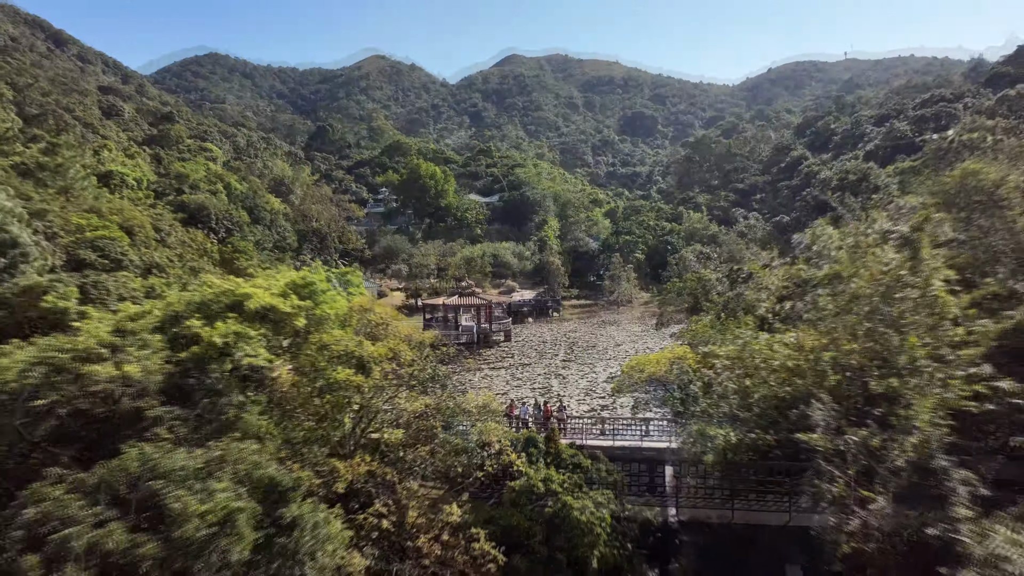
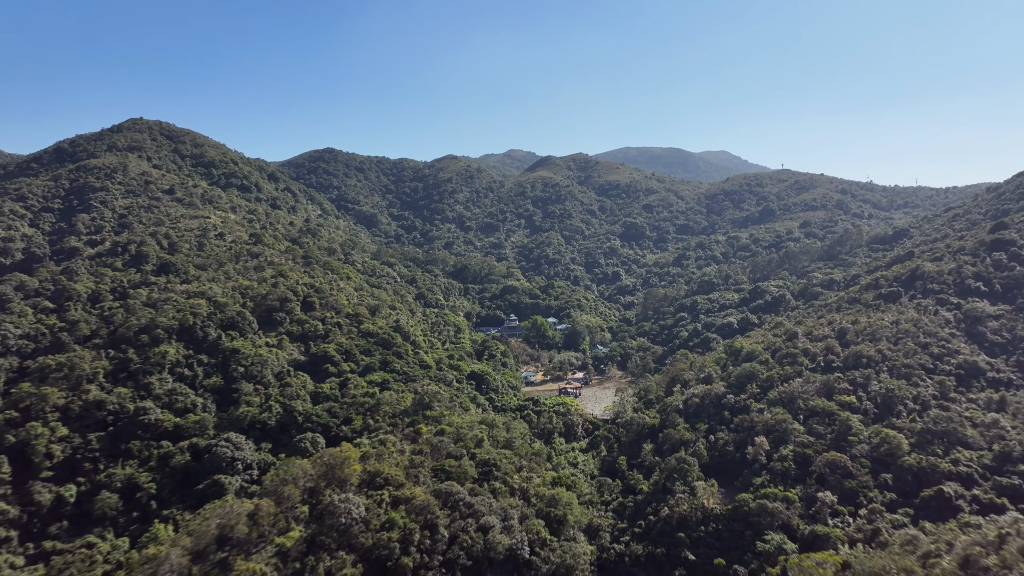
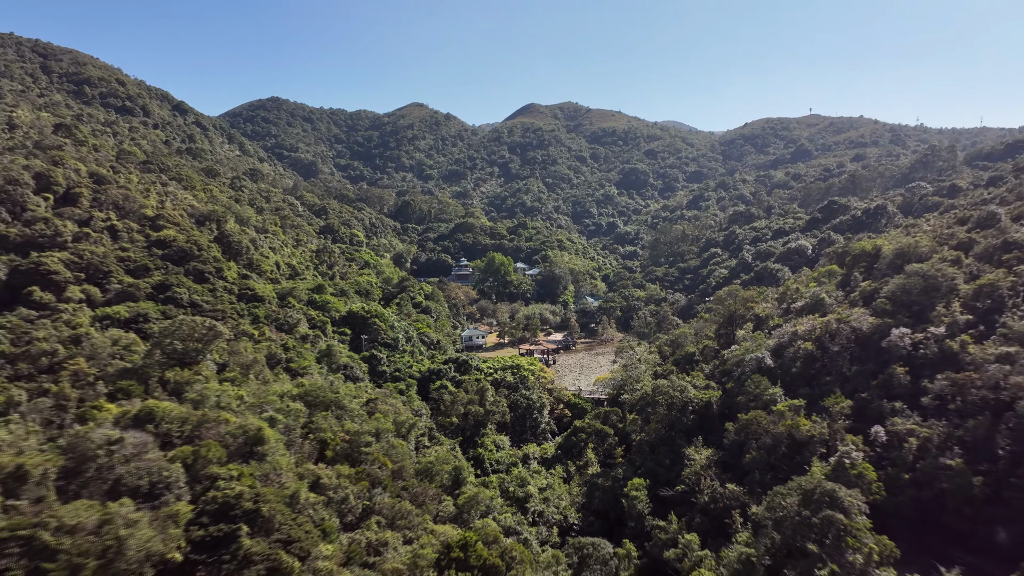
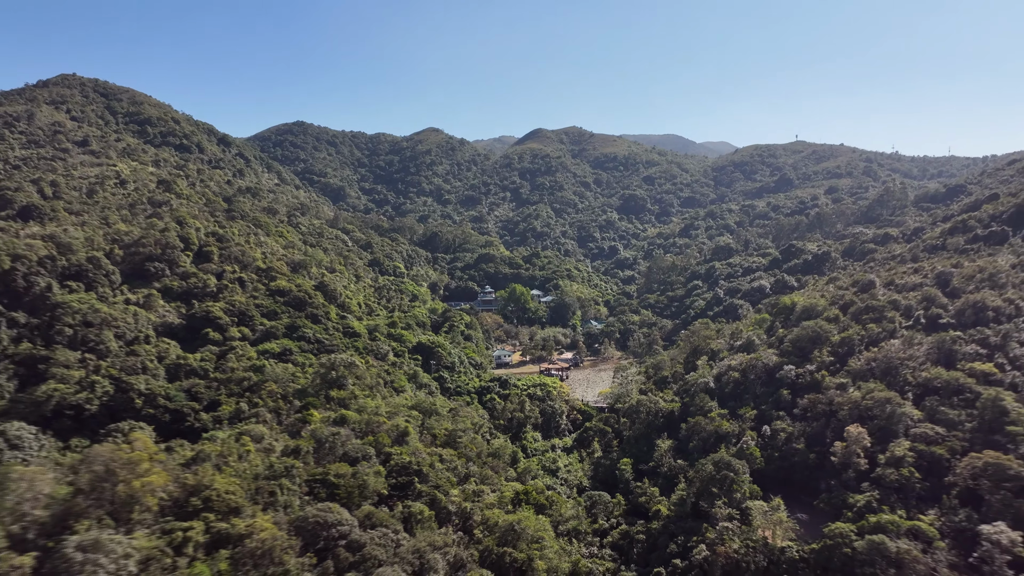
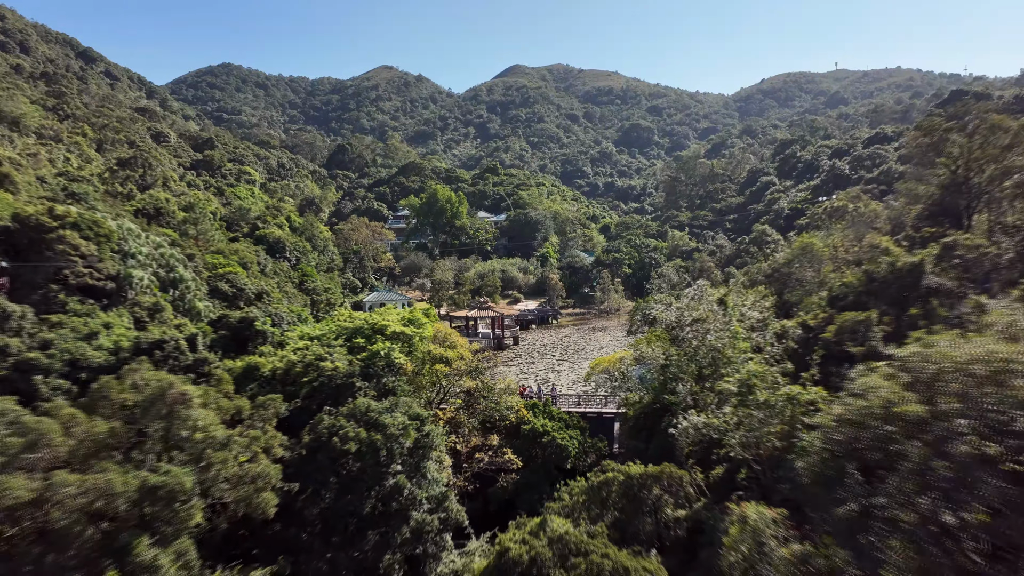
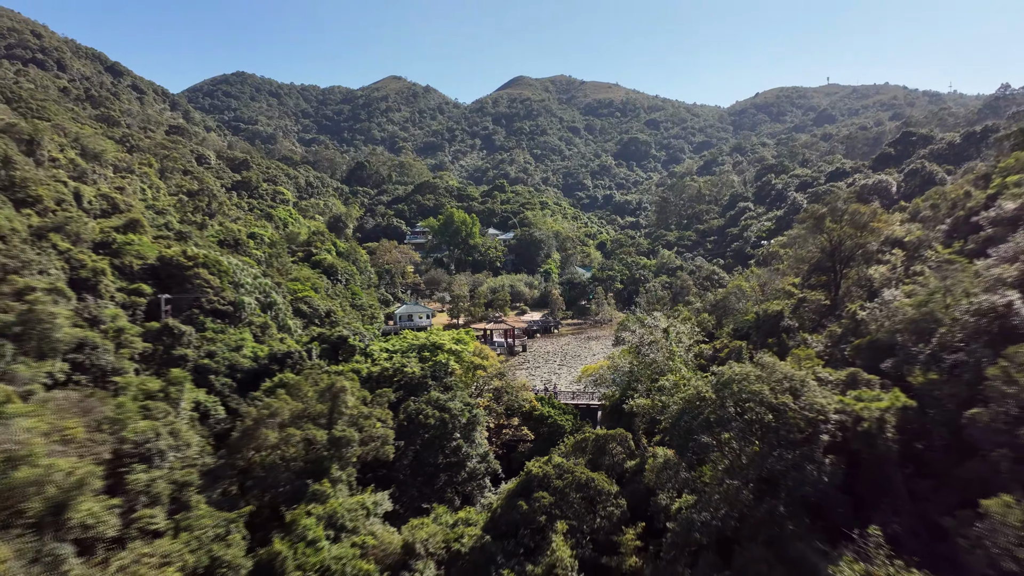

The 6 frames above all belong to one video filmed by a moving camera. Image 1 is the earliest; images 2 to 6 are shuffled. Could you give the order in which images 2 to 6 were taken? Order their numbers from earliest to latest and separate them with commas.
5, 6, 3, 4, 2
